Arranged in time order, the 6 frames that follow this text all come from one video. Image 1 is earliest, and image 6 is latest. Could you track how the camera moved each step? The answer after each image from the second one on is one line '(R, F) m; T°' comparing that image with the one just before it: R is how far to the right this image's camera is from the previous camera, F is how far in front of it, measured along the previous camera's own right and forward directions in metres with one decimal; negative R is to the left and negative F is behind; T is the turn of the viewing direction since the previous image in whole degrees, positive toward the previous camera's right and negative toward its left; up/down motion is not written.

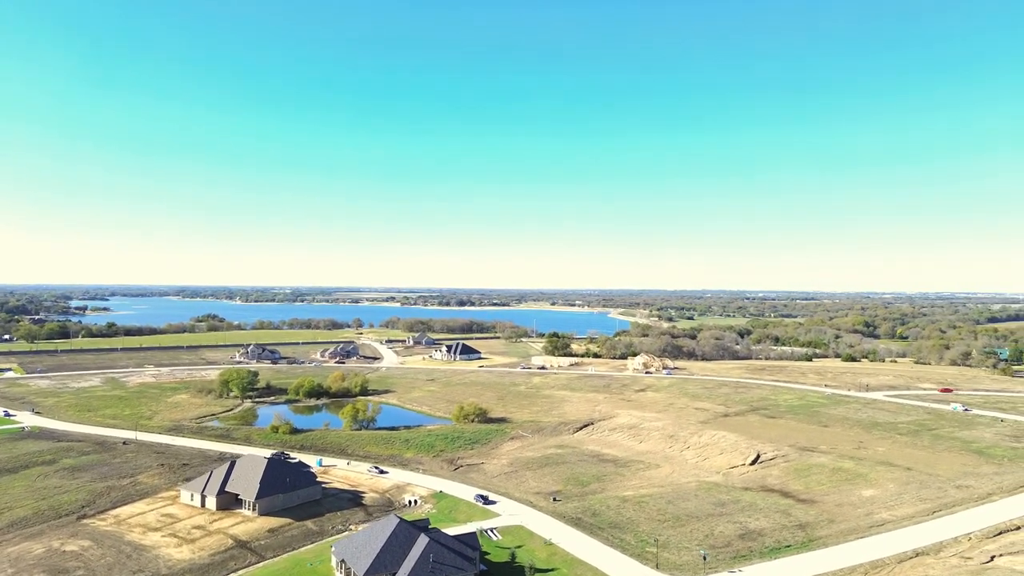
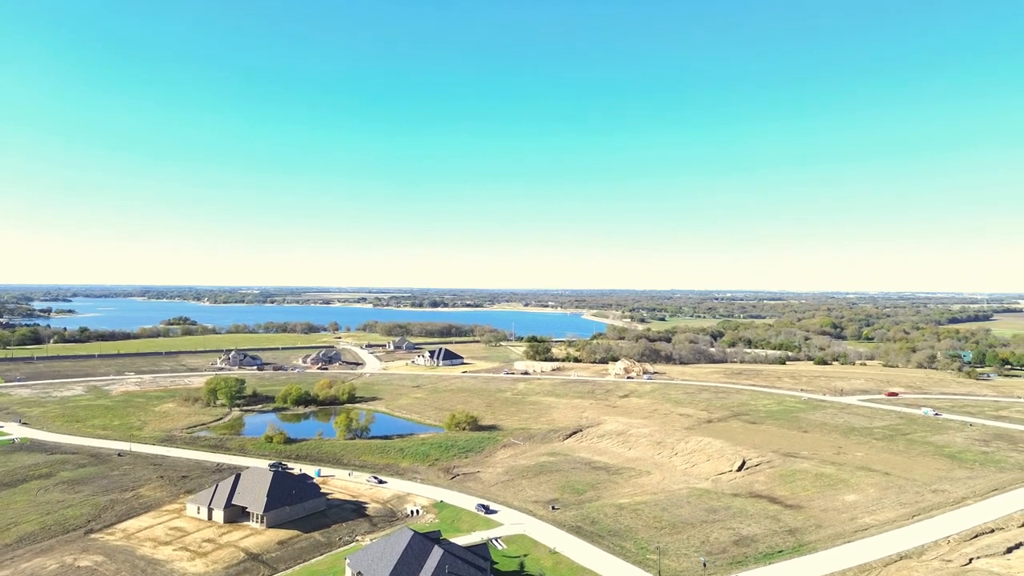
(-1.0, -0.6) m; +2°
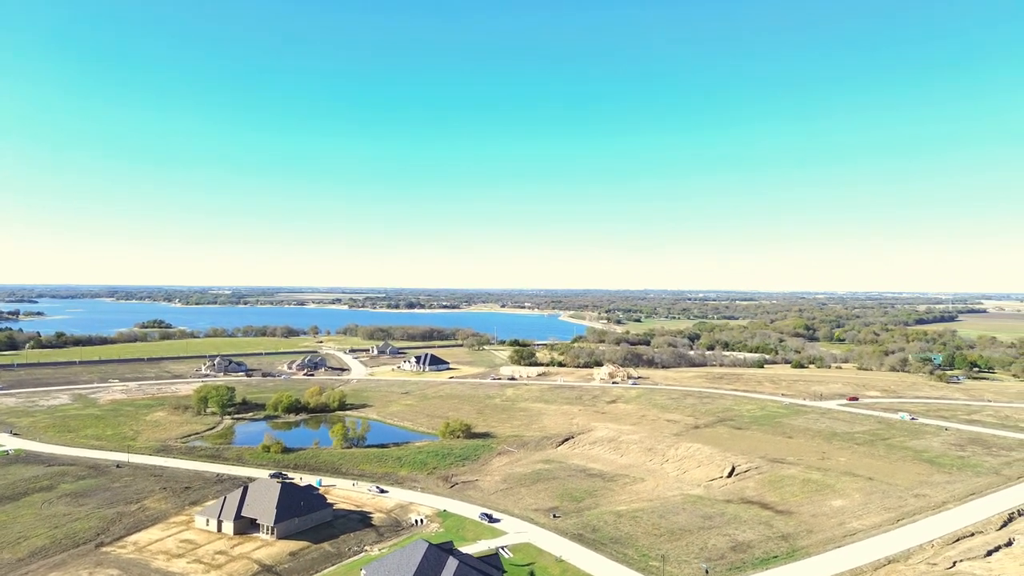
(-0.9, -0.5) m; +2°
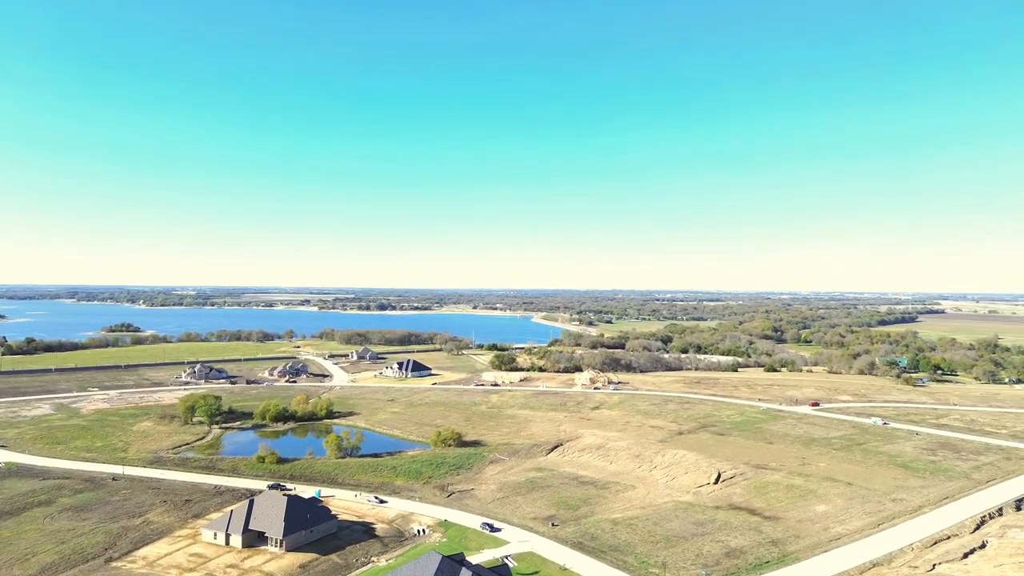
(-1.0, -0.6) m; +2°
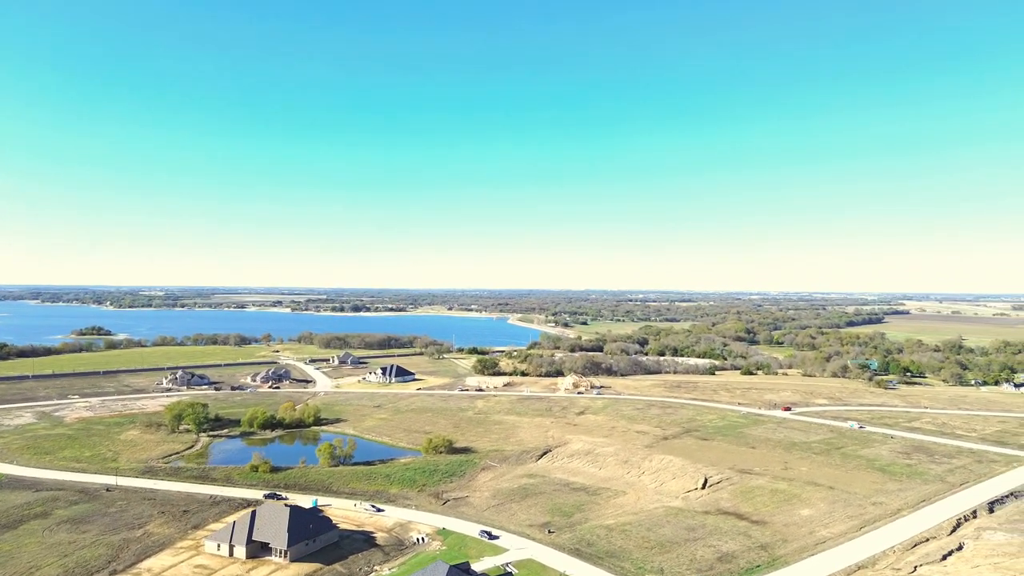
(-0.8, -0.5) m; +2°
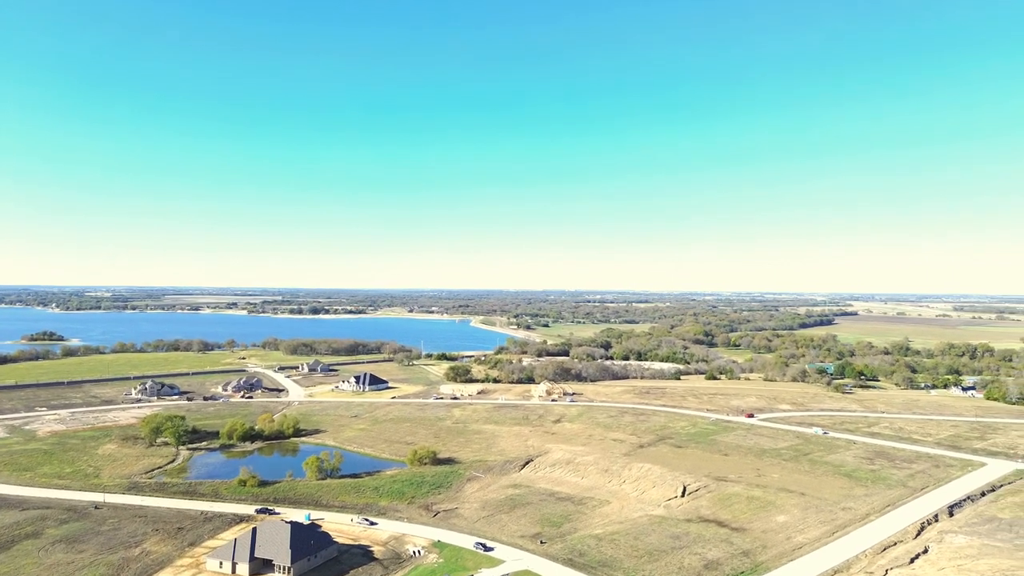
(-1.2, -0.8) m; +3°
